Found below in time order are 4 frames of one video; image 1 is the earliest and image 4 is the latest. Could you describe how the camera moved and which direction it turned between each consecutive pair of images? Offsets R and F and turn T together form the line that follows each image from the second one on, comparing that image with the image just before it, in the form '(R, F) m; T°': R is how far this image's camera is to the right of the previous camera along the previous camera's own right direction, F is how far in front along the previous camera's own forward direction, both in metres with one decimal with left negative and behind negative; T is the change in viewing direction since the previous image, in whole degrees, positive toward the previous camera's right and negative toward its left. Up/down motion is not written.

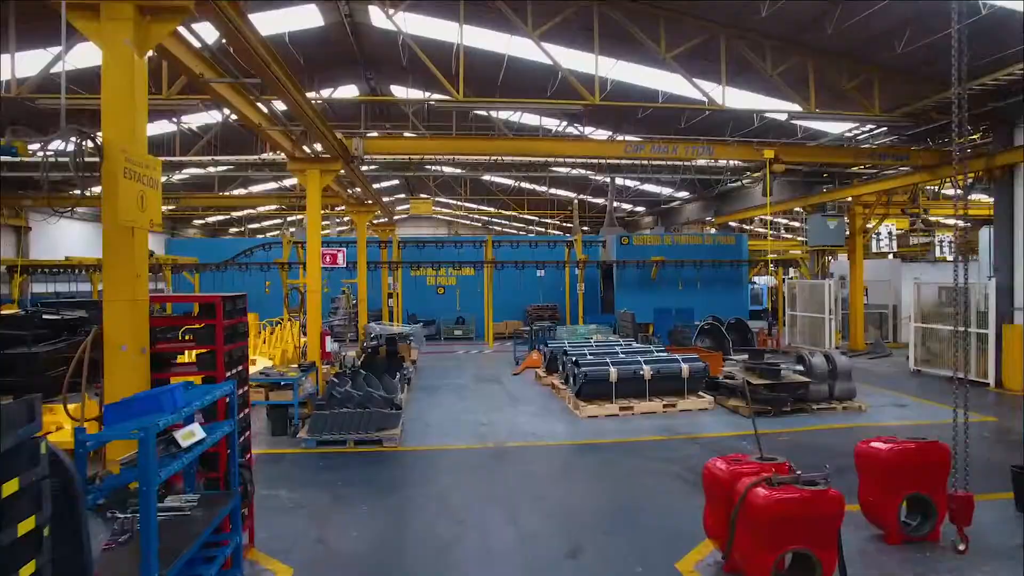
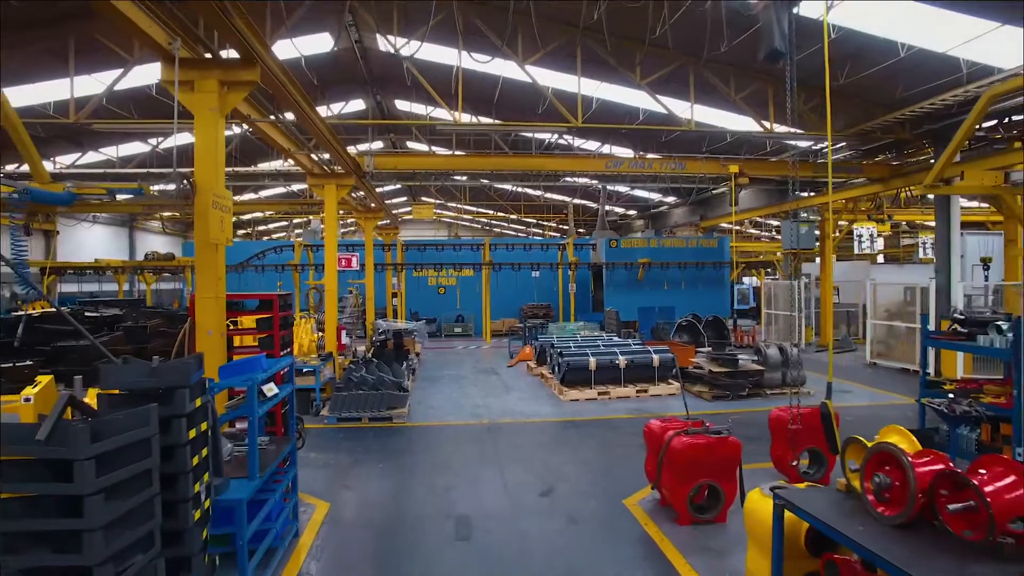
(+0.1, -1.1) m; 0°
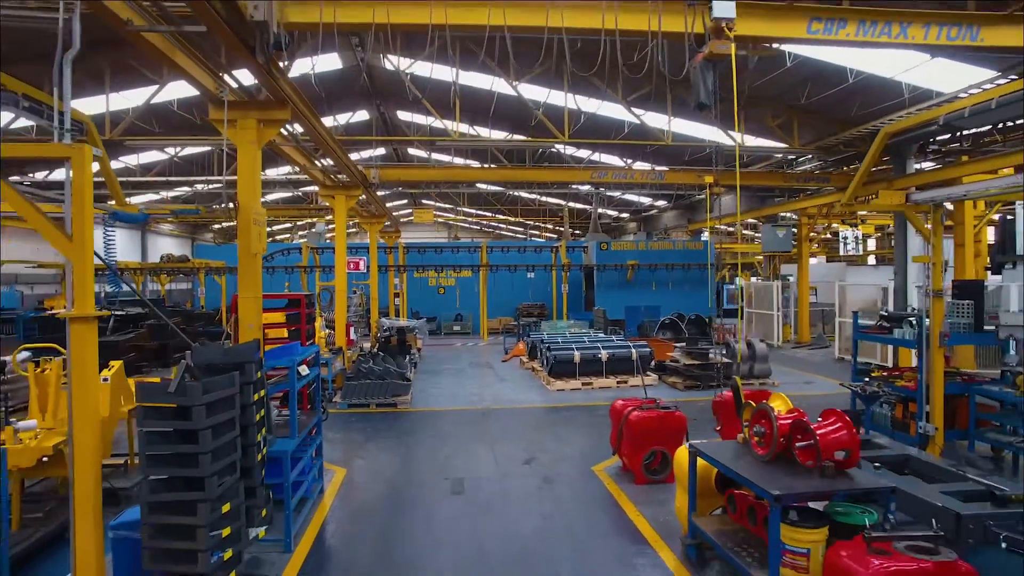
(+0.1, -0.9) m; 0°
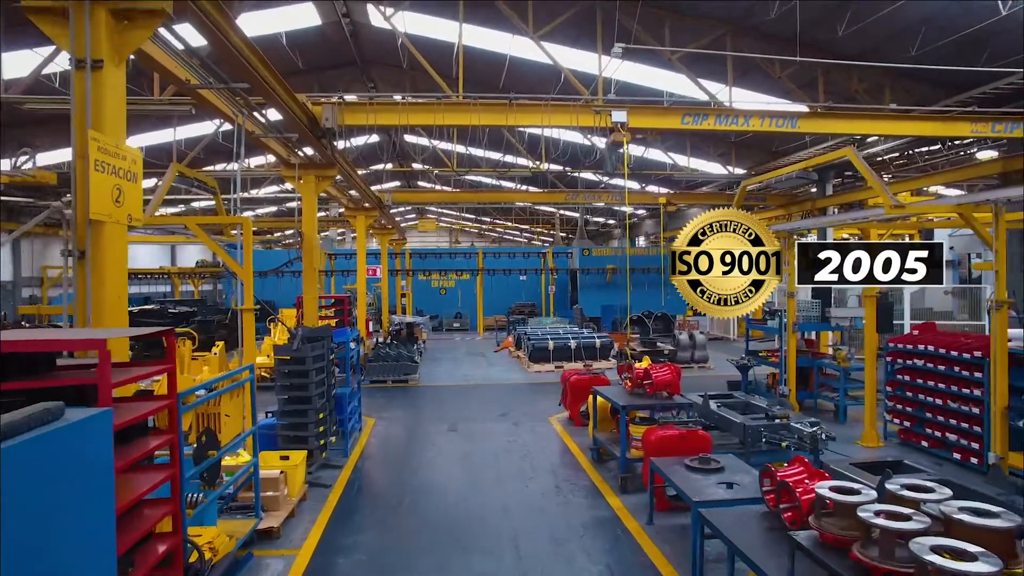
(+0.3, -2.3) m; 0°
